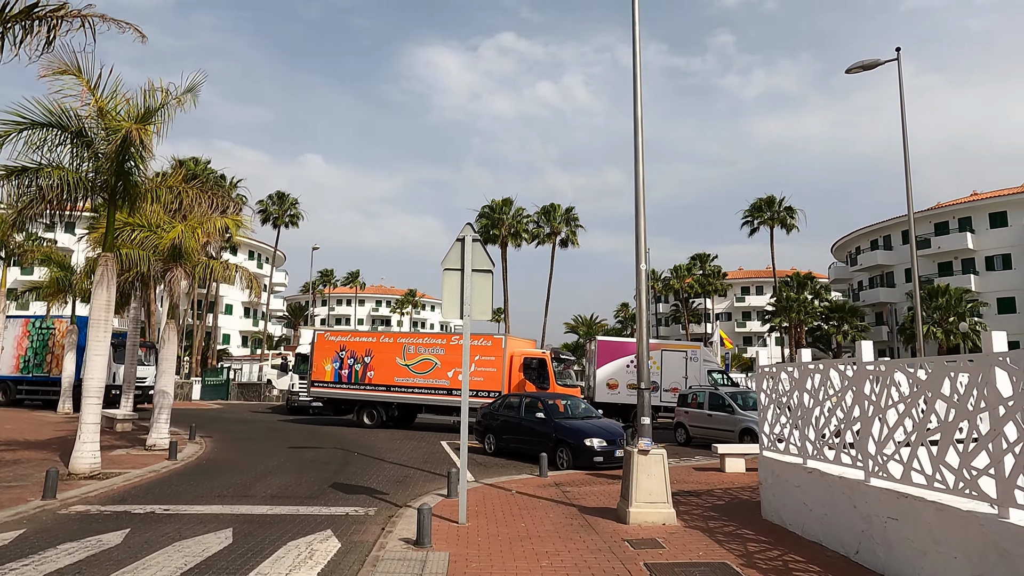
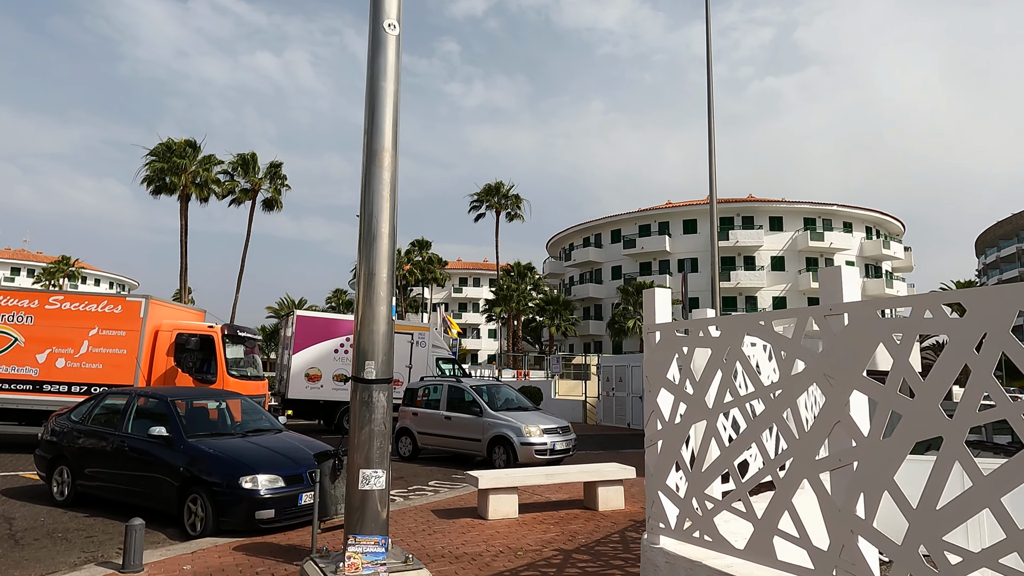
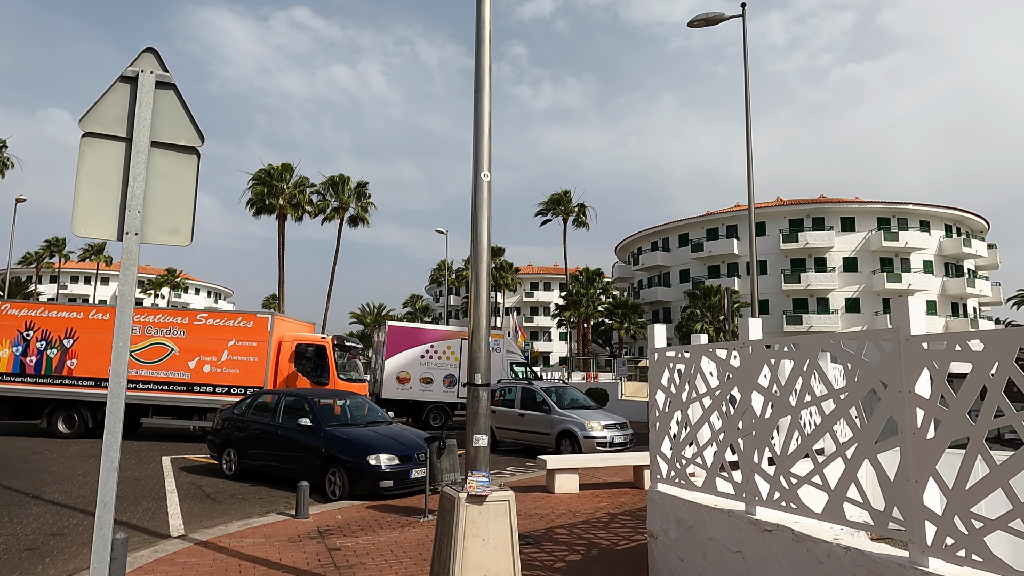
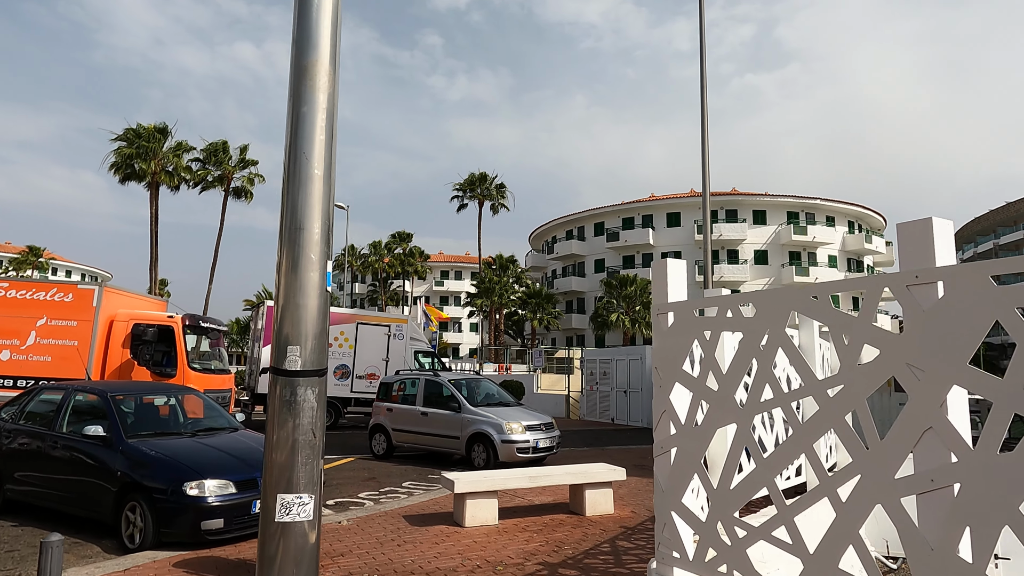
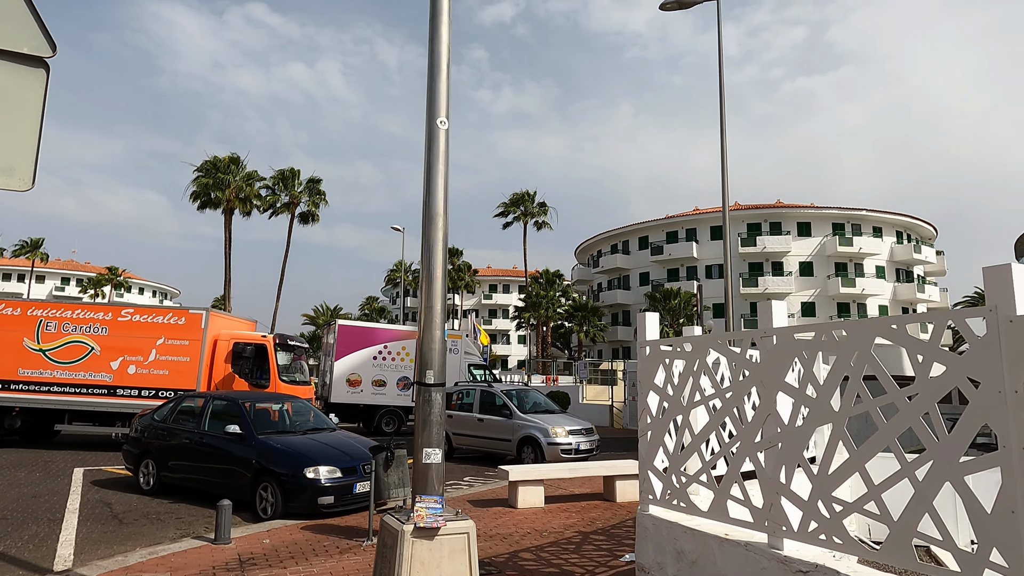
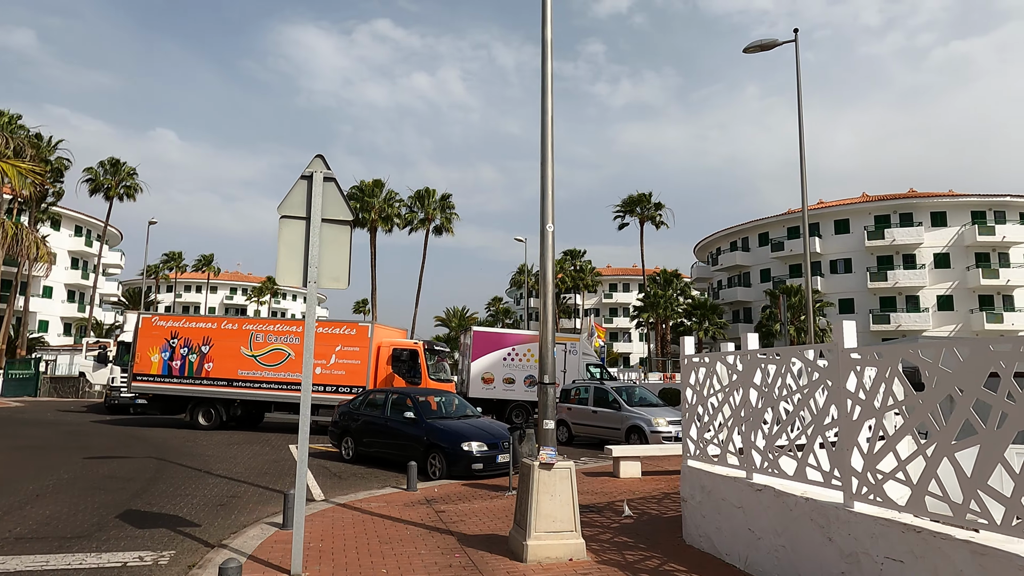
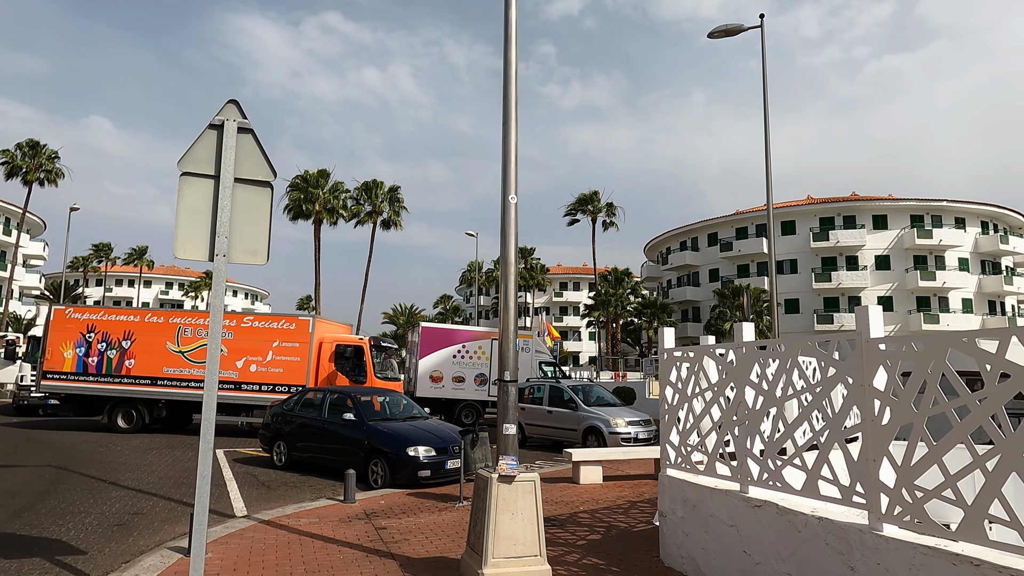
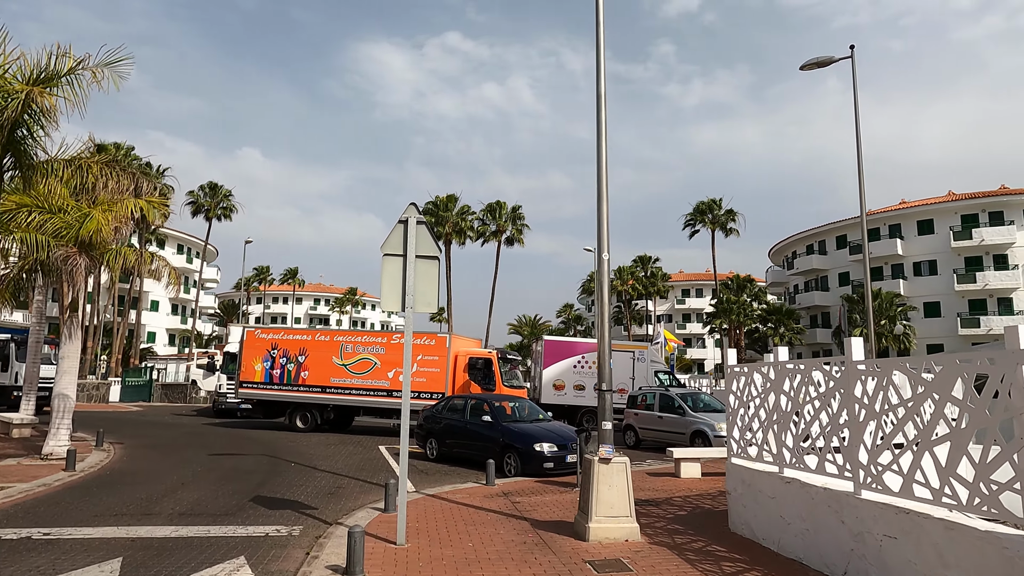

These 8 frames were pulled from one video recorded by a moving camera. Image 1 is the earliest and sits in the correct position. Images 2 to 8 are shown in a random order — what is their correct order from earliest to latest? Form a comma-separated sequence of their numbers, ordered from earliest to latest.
8, 6, 7, 3, 5, 2, 4
